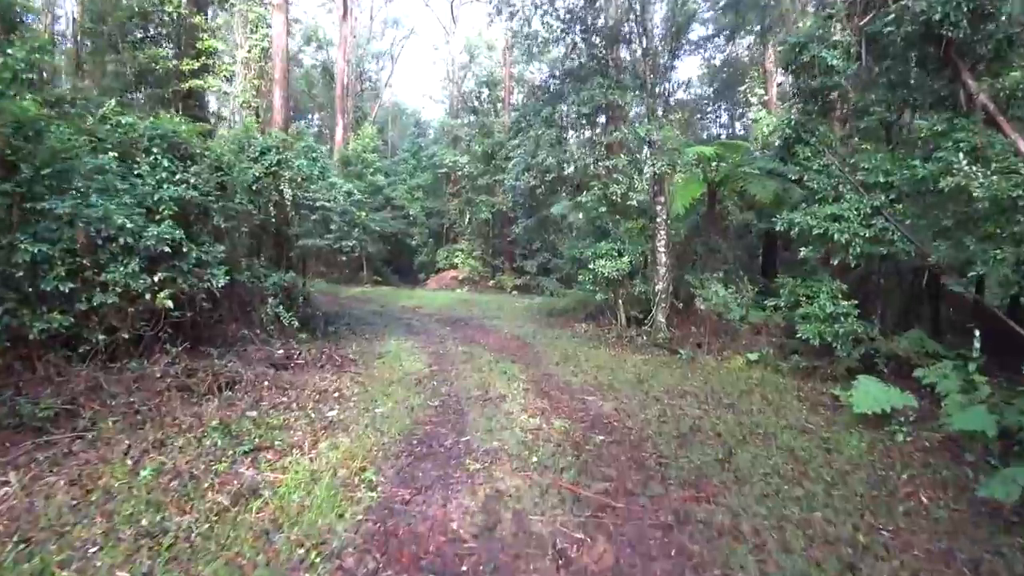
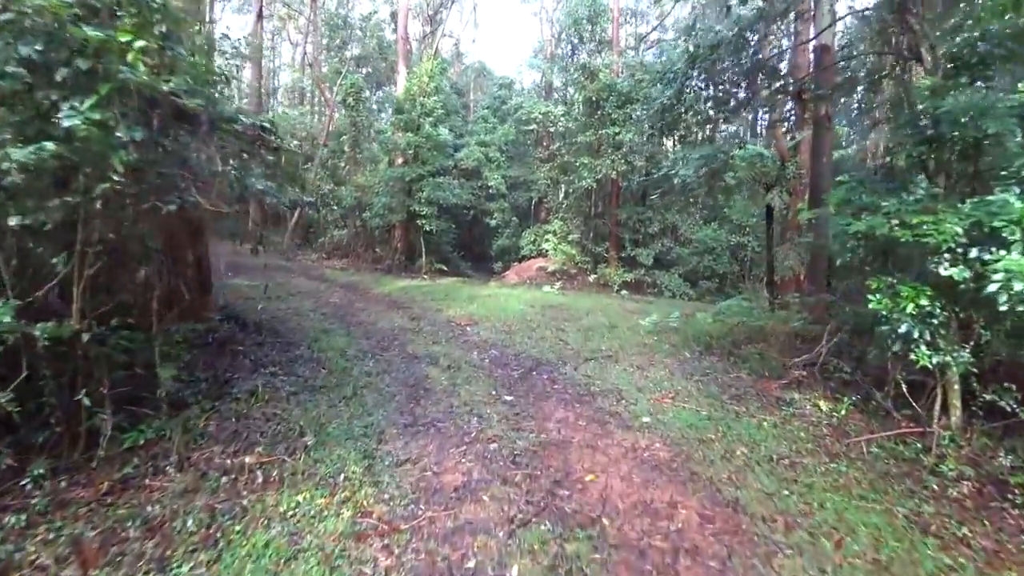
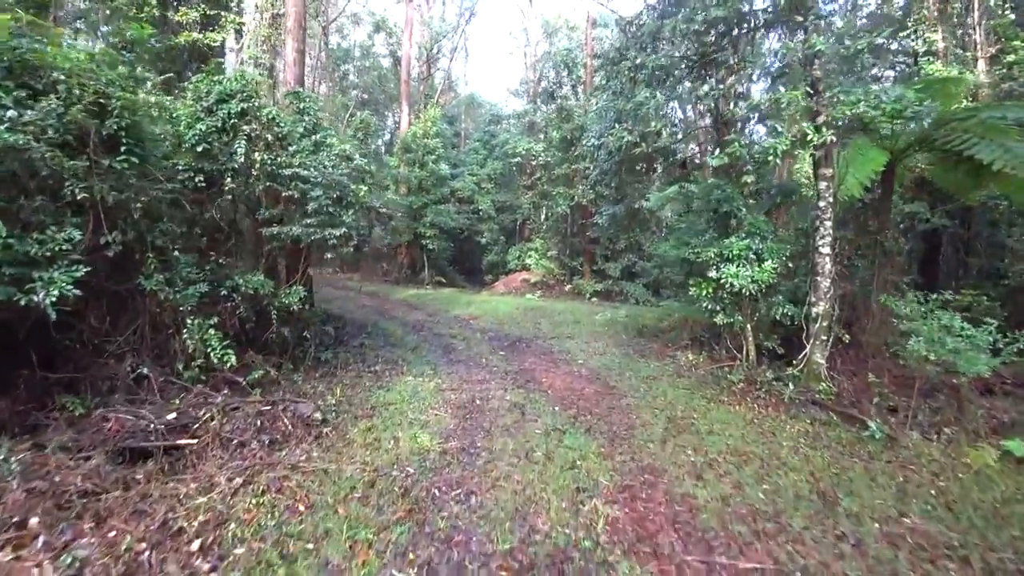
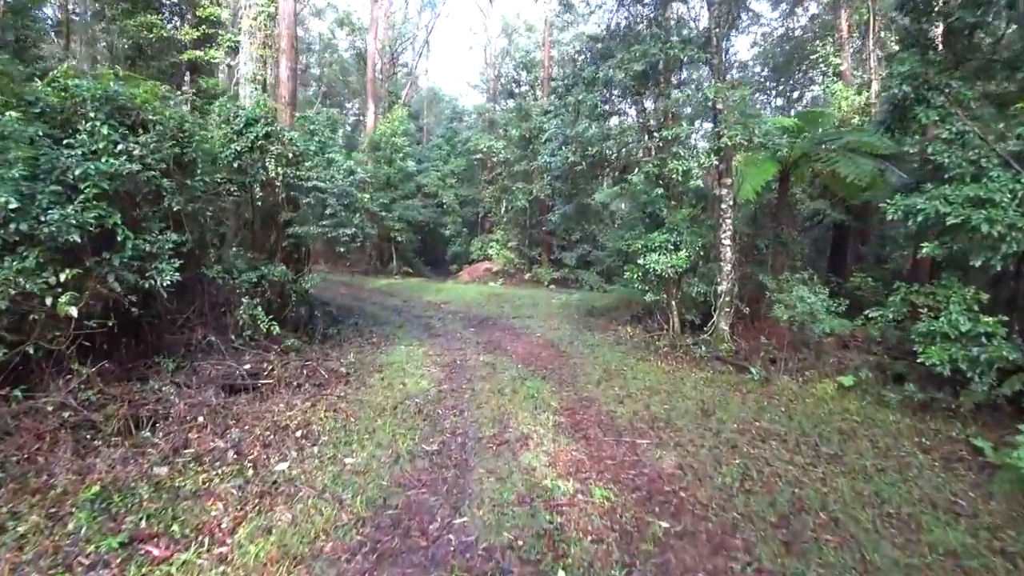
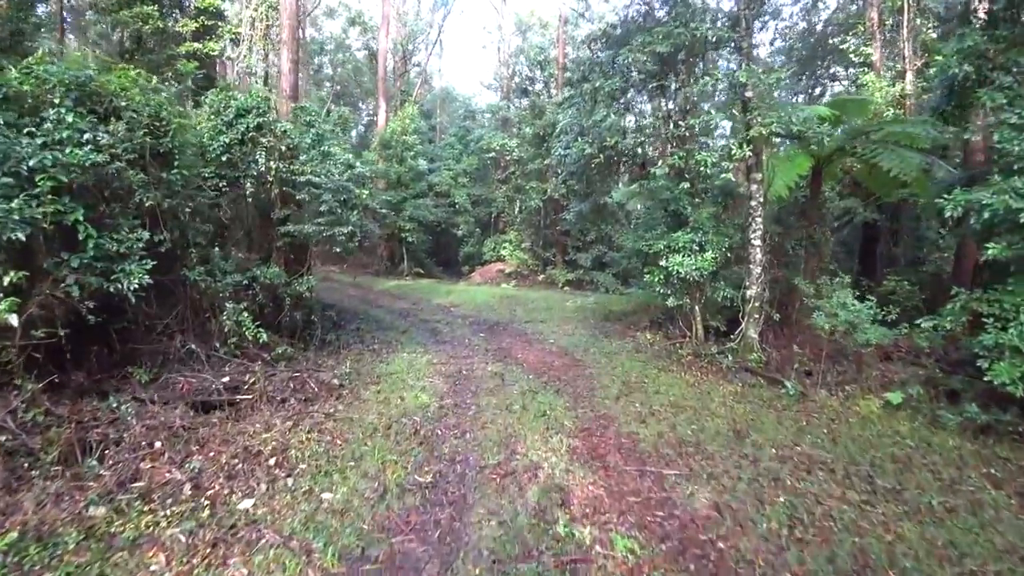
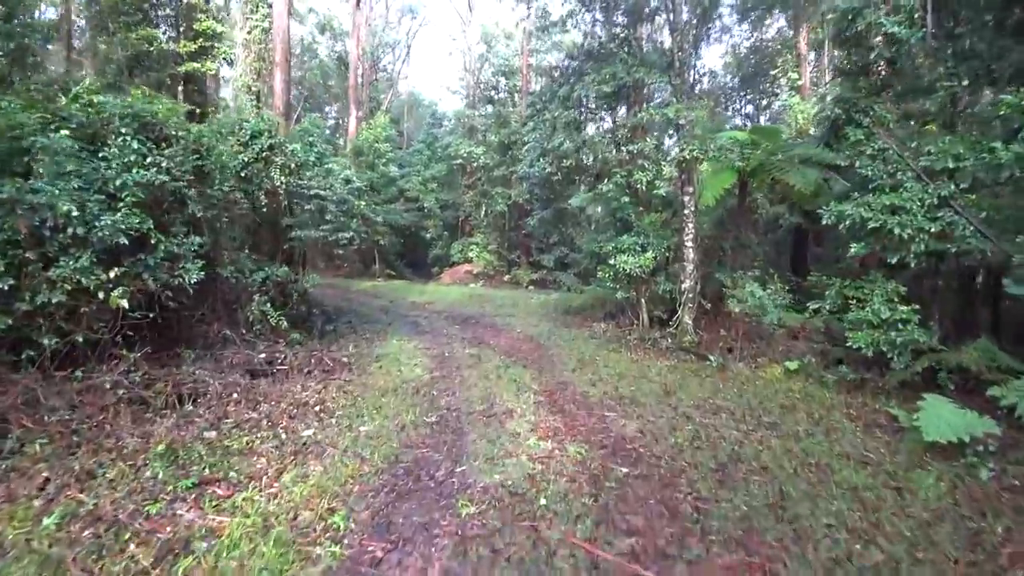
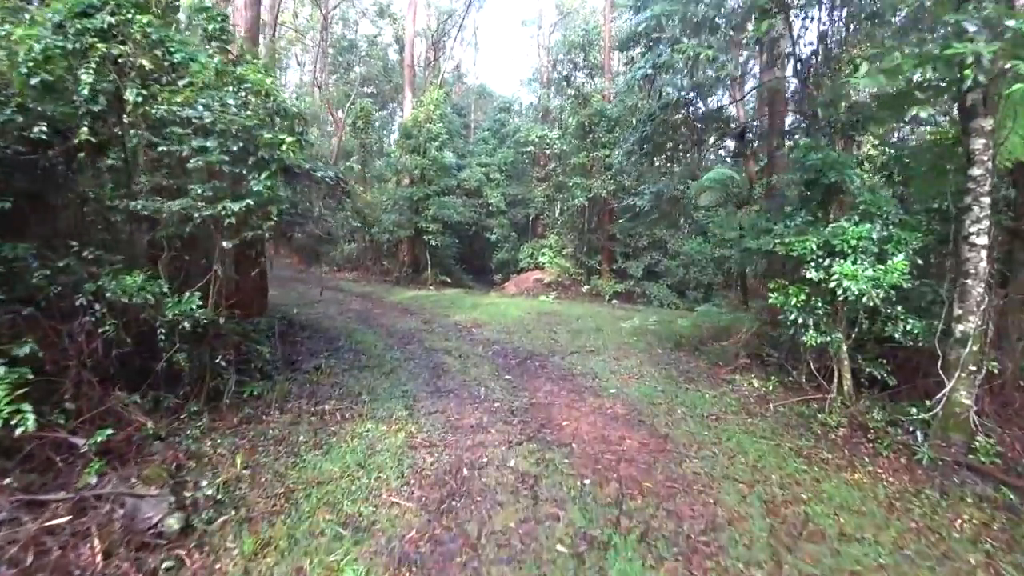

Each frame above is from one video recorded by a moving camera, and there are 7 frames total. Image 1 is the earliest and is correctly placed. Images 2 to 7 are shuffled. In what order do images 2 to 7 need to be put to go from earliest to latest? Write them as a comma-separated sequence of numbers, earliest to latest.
6, 4, 5, 3, 7, 2
